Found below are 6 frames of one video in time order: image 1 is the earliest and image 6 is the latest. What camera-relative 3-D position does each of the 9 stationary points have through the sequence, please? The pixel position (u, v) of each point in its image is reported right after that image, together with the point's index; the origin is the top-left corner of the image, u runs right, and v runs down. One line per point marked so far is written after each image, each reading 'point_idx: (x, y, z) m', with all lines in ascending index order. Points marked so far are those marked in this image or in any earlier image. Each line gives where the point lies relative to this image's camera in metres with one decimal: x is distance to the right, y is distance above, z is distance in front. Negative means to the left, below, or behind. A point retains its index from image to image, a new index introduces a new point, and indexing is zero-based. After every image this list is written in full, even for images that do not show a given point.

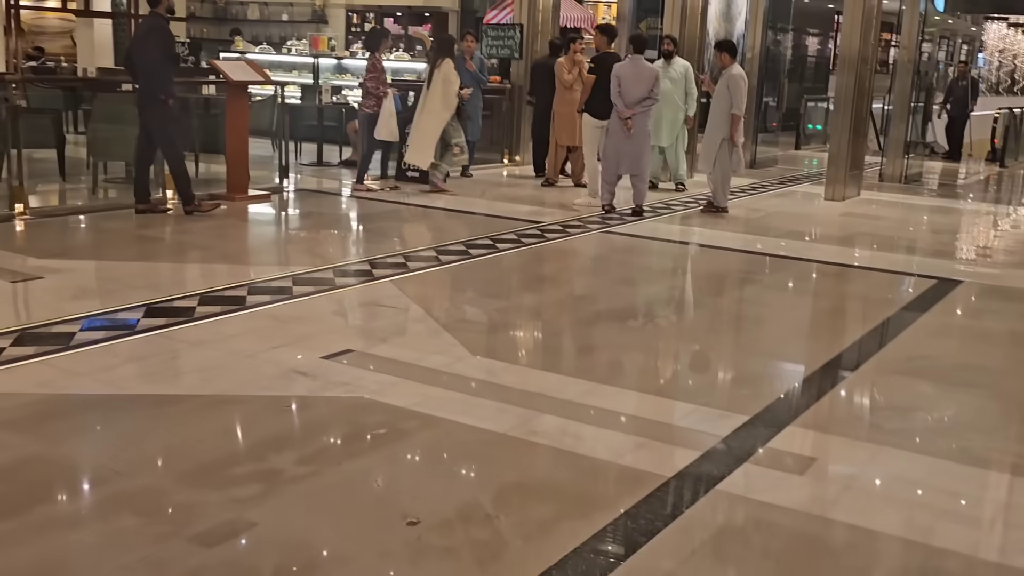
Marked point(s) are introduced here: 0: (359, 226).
0: (-0.9, +0.4, +6.6) m
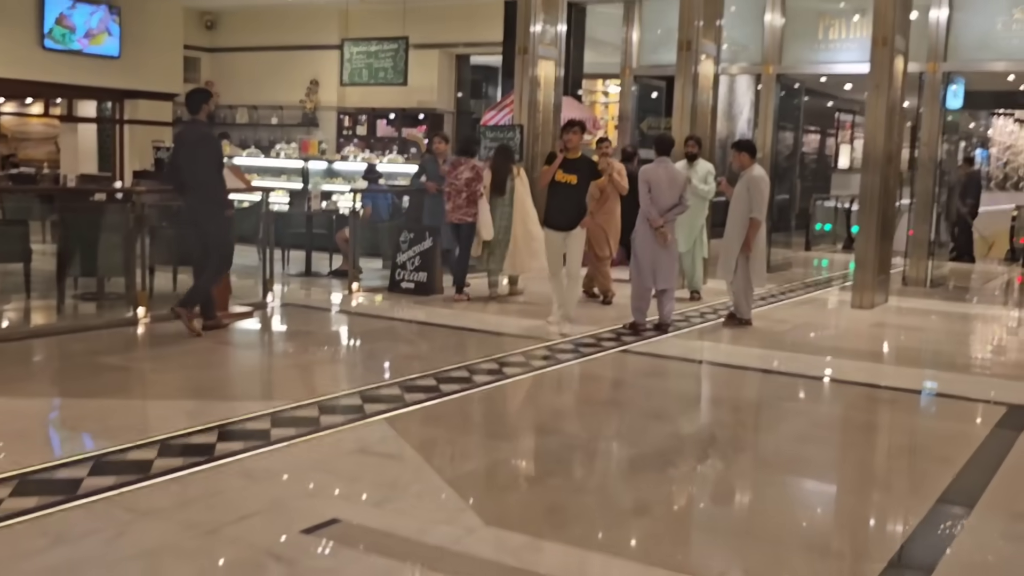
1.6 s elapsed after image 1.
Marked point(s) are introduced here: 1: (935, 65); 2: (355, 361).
0: (-0.9, -0.3, +5.9) m
1: (+3.8, +2.0, +9.5) m
2: (-0.8, -0.4, +5.4) m
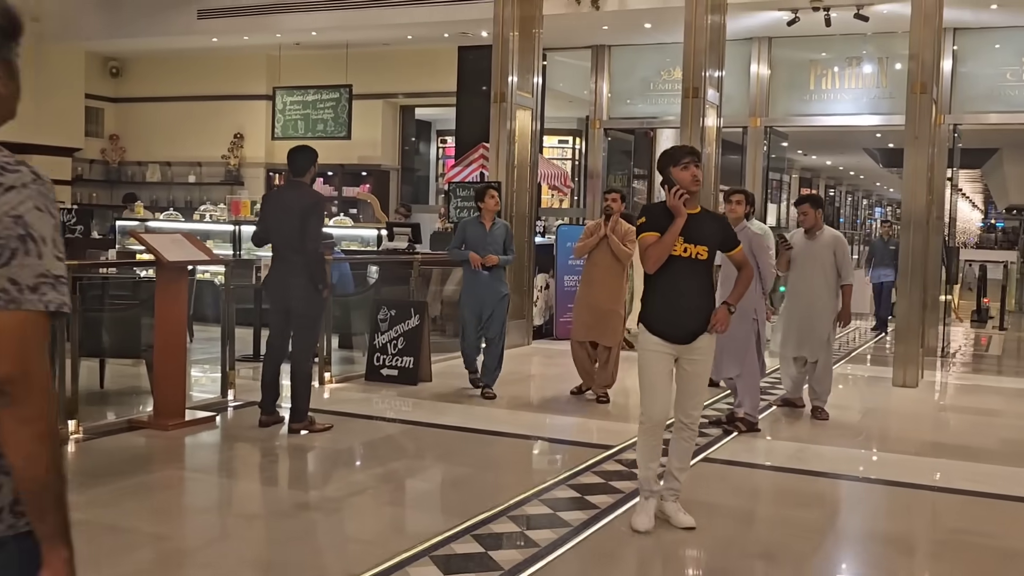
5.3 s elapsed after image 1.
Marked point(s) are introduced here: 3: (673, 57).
0: (-0.7, -0.8, +4.6) m
1: (+3.5, +1.4, +8.8) m
2: (-0.5, -0.8, +4.1) m
3: (+1.6, +2.2, +10.3) m
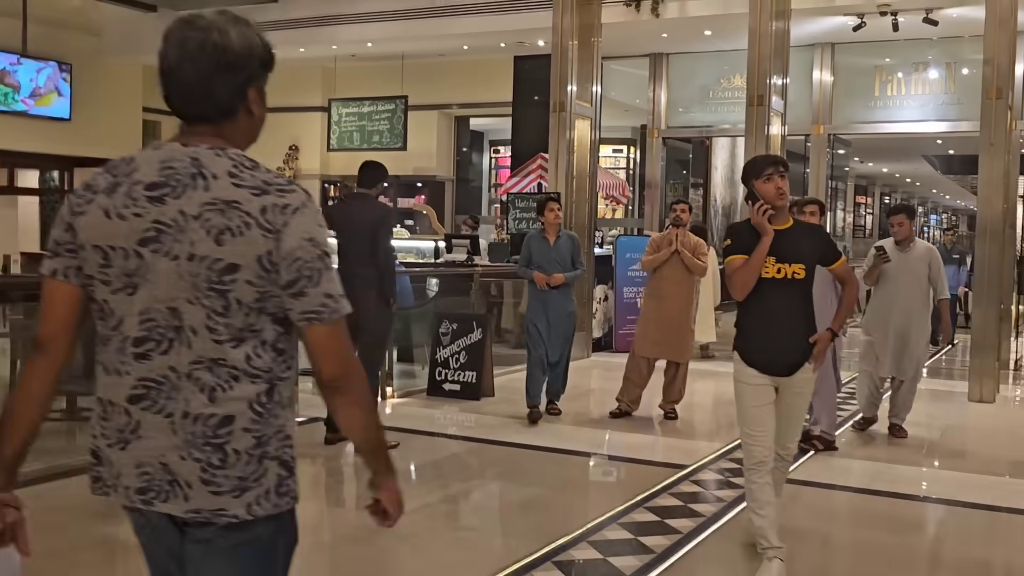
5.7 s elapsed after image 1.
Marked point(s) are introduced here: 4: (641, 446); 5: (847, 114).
0: (-0.4, -0.8, +4.5) m
1: (+4.0, +1.3, +8.5) m
2: (-0.2, -0.8, +4.0) m
3: (+2.1, +2.1, +10.1) m
4: (+0.6, -0.8, +5.3) m
5: (+2.9, +1.5, +9.4) m
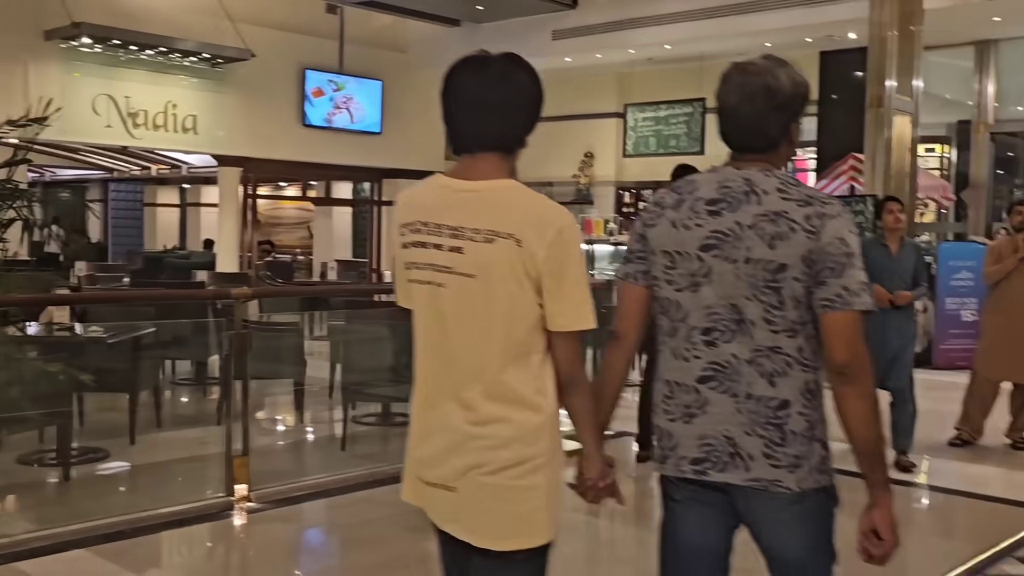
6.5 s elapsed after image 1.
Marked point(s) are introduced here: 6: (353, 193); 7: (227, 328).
0: (+0.9, -0.9, +4.2) m
1: (+6.2, +1.2, +7.0) m
2: (+0.9, -0.9, +3.7) m
3: (+4.8, +2.0, +9.0) m
4: (+2.1, -0.8, +4.7) m
5: (+5.4, +1.4, +8.1) m
6: (-1.8, +1.1, +11.9) m
7: (-1.1, -0.2, +4.1) m
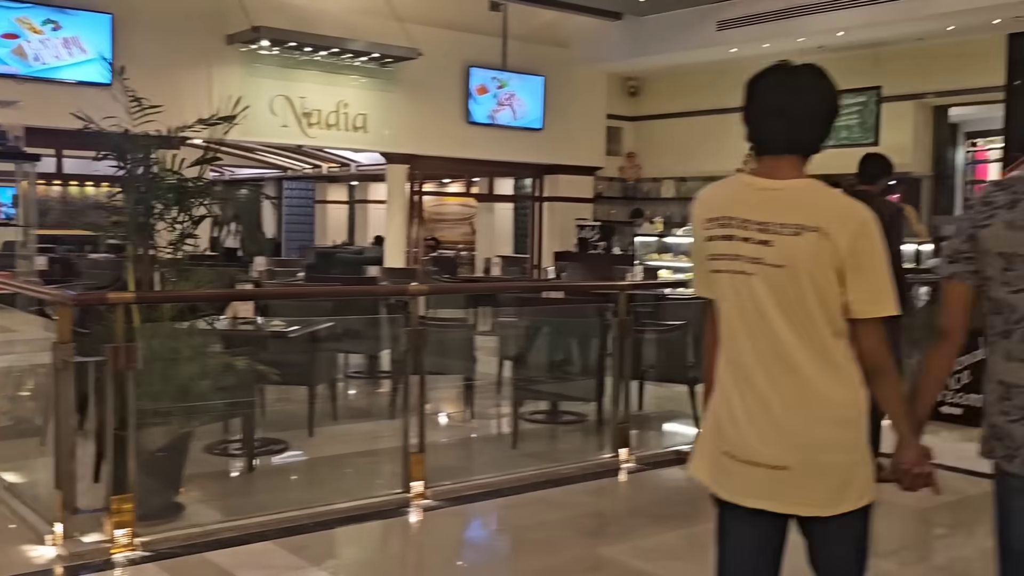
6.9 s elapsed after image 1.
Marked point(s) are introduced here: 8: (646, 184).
0: (+1.6, -0.9, +4.0) m
1: (+7.2, +1.2, +6.0) m
2: (+1.5, -0.9, +3.5) m
3: (+6.1, +2.0, +8.2) m
4: (+2.8, -0.8, +4.3) m
5: (+6.6, +1.4, +7.1) m
6: (0.0, +1.1, +11.9) m
7: (-0.4, -0.1, +4.2) m
8: (+1.6, +1.2, +12.7) m
